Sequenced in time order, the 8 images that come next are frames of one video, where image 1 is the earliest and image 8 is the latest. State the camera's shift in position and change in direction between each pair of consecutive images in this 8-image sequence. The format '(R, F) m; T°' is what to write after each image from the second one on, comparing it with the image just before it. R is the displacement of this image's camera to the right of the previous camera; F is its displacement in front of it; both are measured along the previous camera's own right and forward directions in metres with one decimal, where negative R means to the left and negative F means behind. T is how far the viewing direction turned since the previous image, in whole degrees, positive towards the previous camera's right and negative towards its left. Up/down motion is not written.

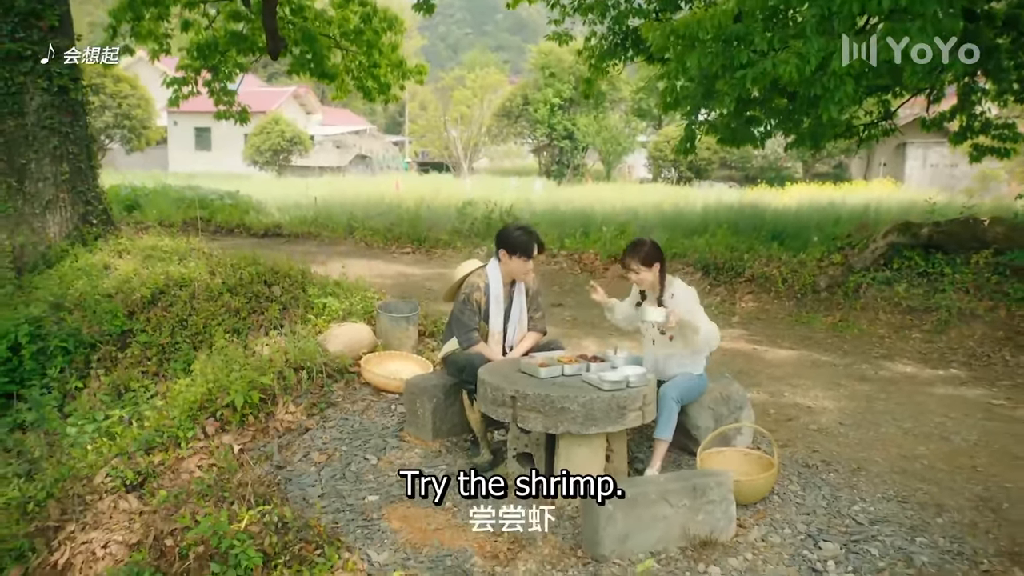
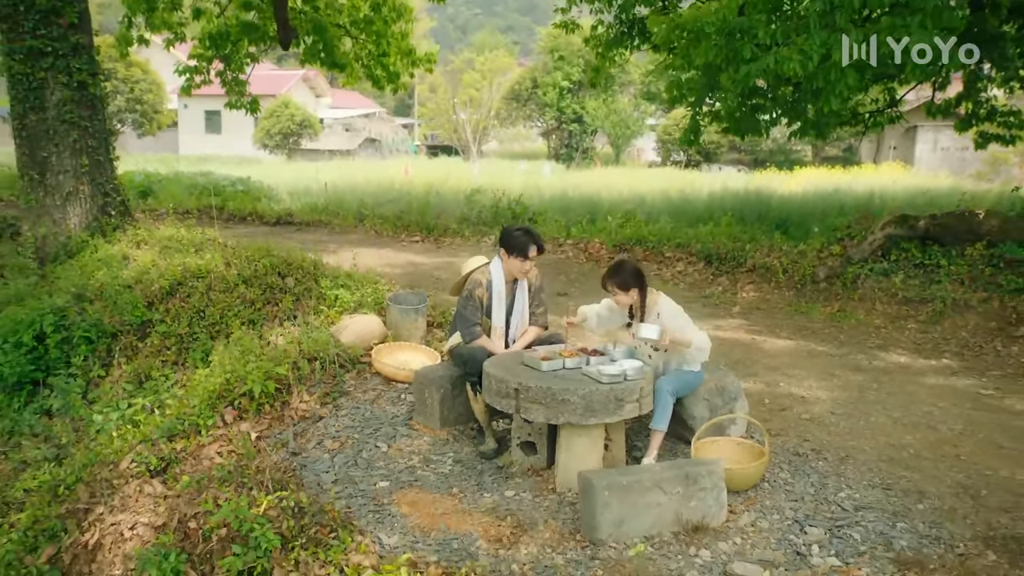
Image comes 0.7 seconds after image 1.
(0.0, -0.2) m; -1°
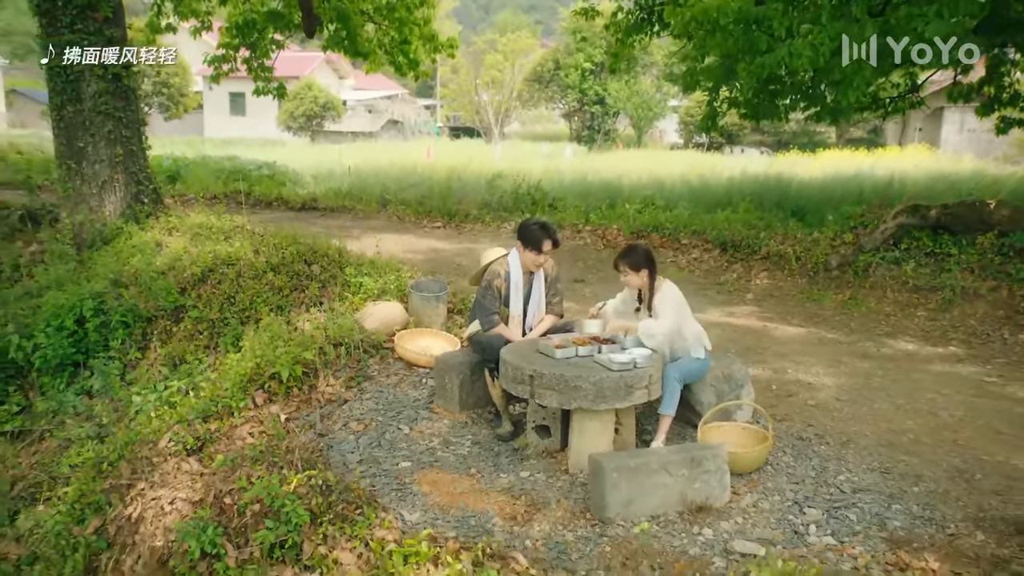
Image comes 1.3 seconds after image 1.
(0.0, -0.2) m; -2°
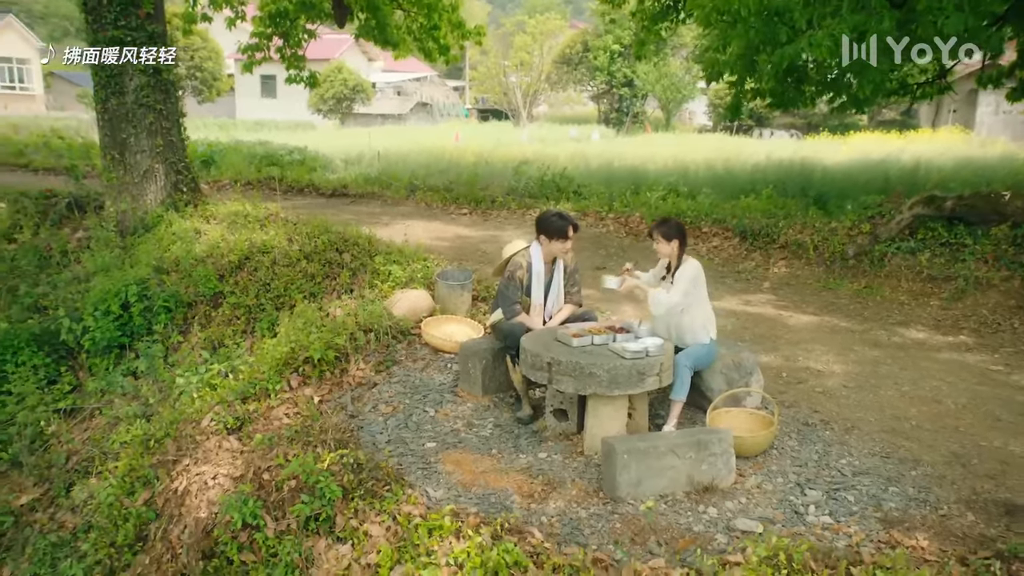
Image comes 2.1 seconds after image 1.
(+0.1, -0.3) m; -2°
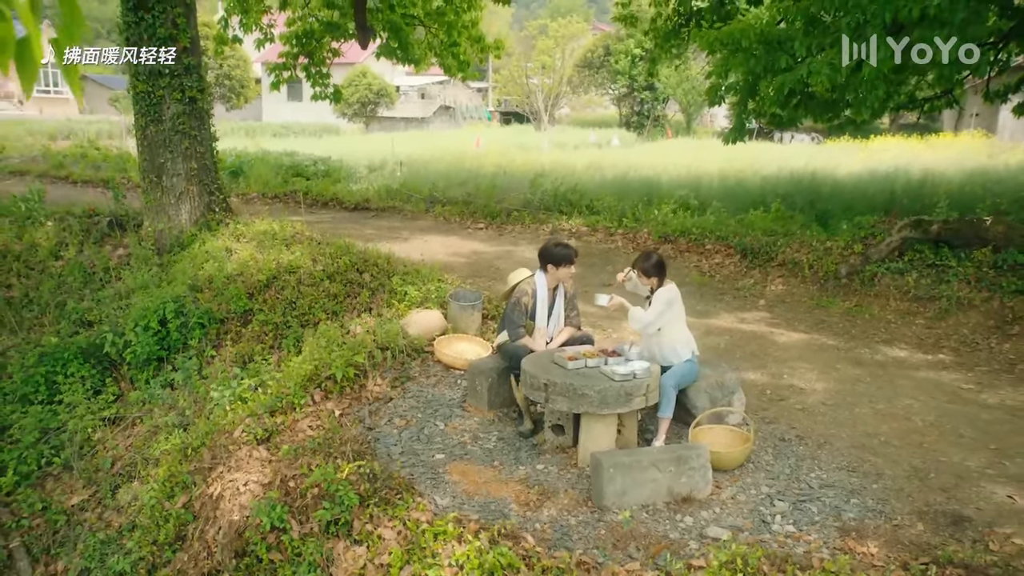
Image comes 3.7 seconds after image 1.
(+0.2, -0.5) m; -2°
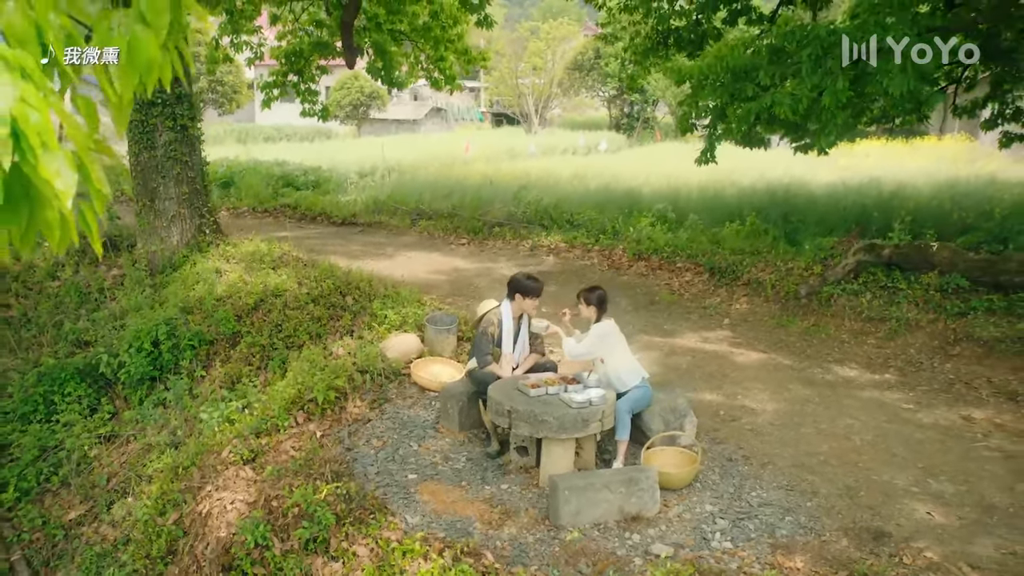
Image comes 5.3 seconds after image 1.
(+0.2, -0.4) m; 0°
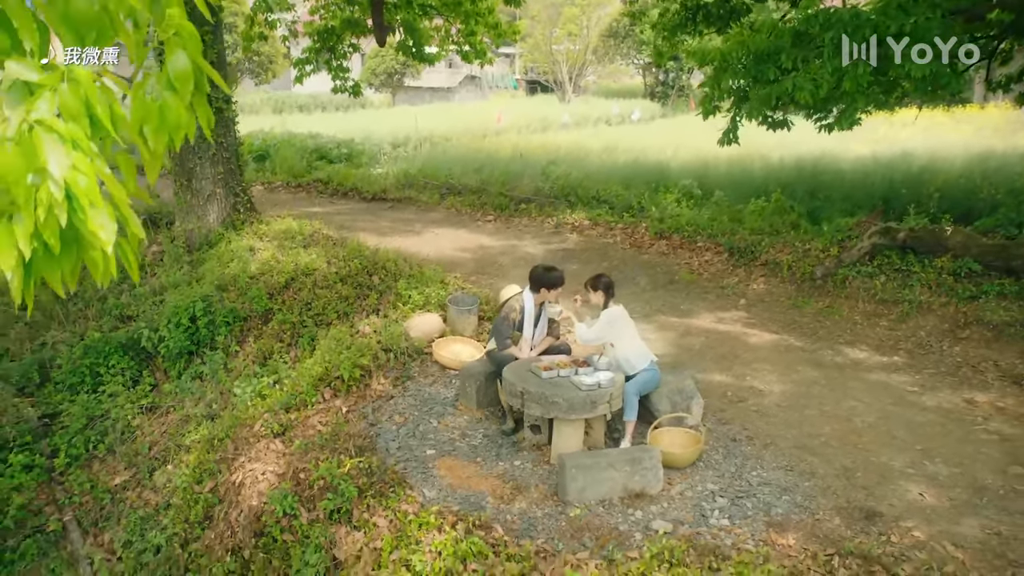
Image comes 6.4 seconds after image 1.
(+0.2, -0.2) m; -3°
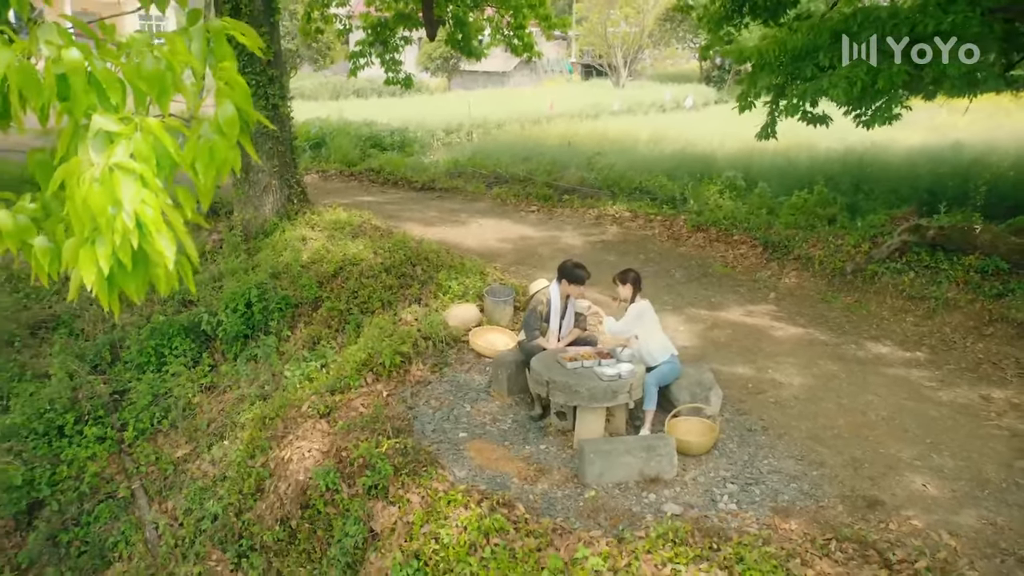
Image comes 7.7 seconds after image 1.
(+0.2, -0.4) m; -4°
